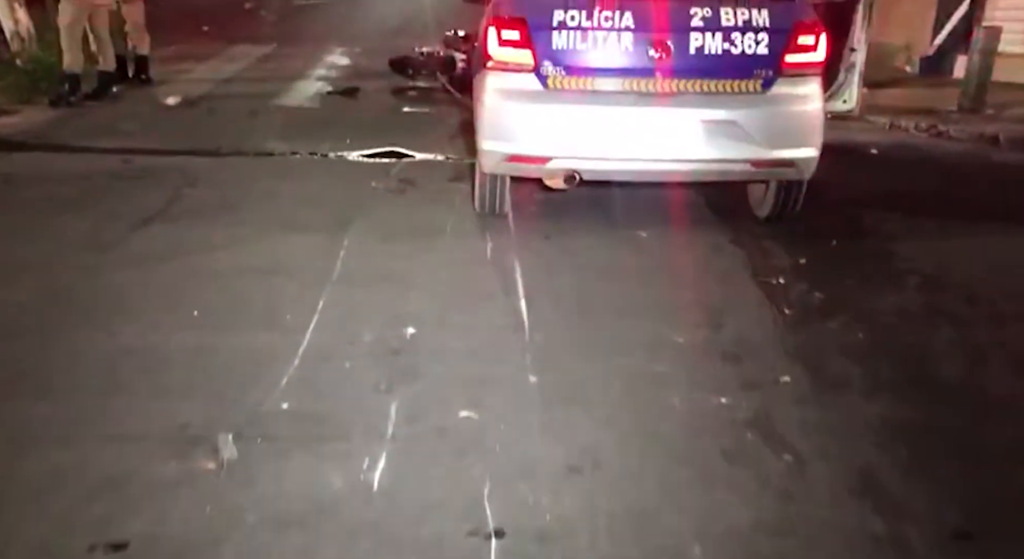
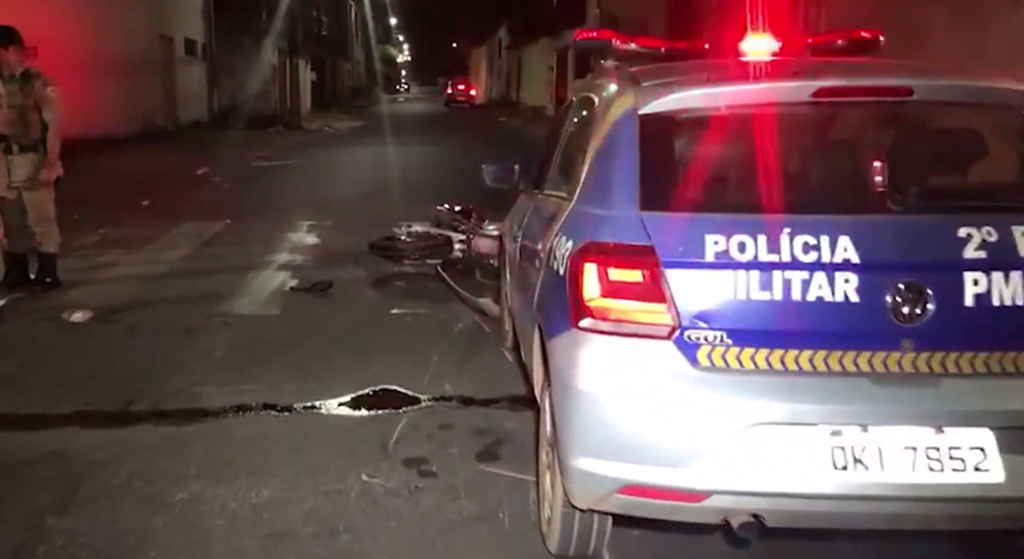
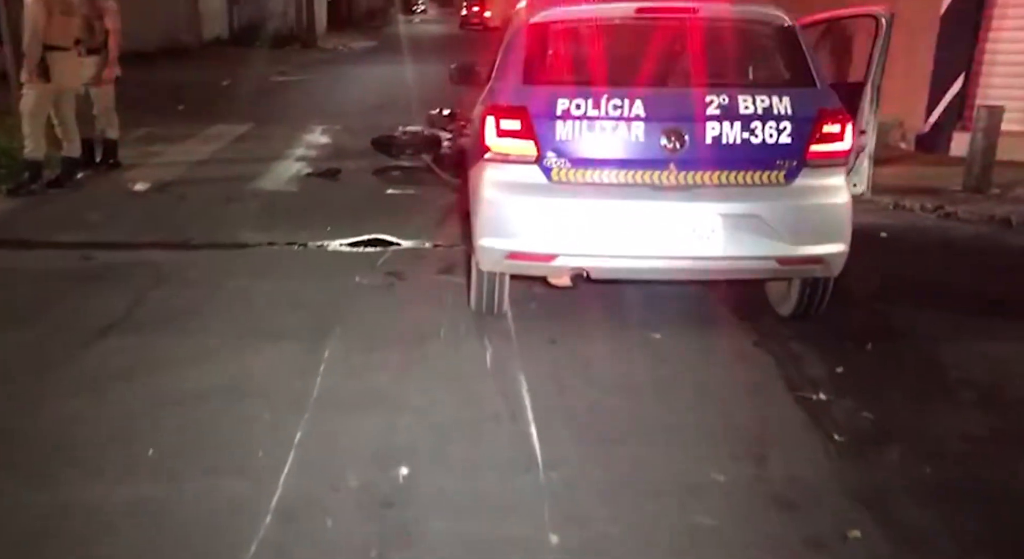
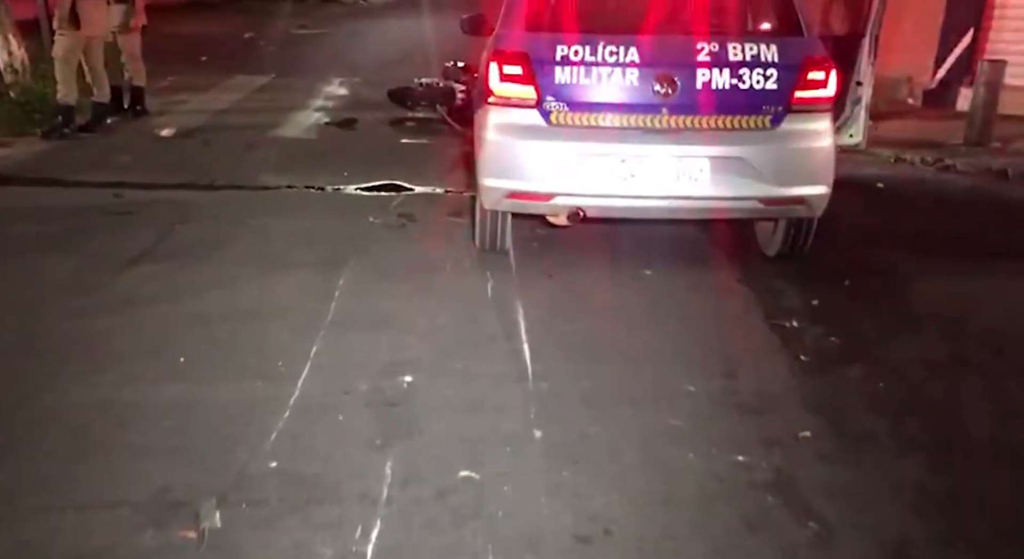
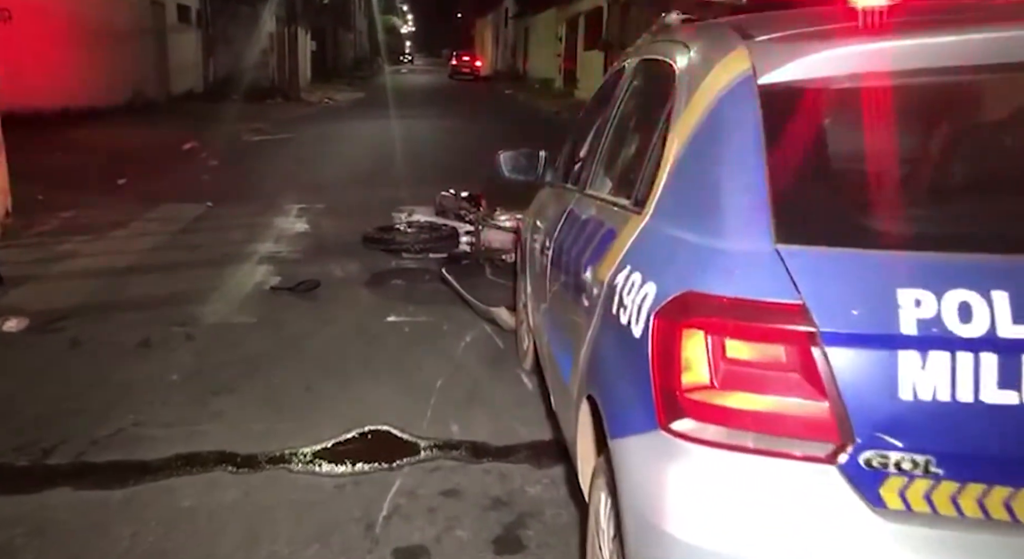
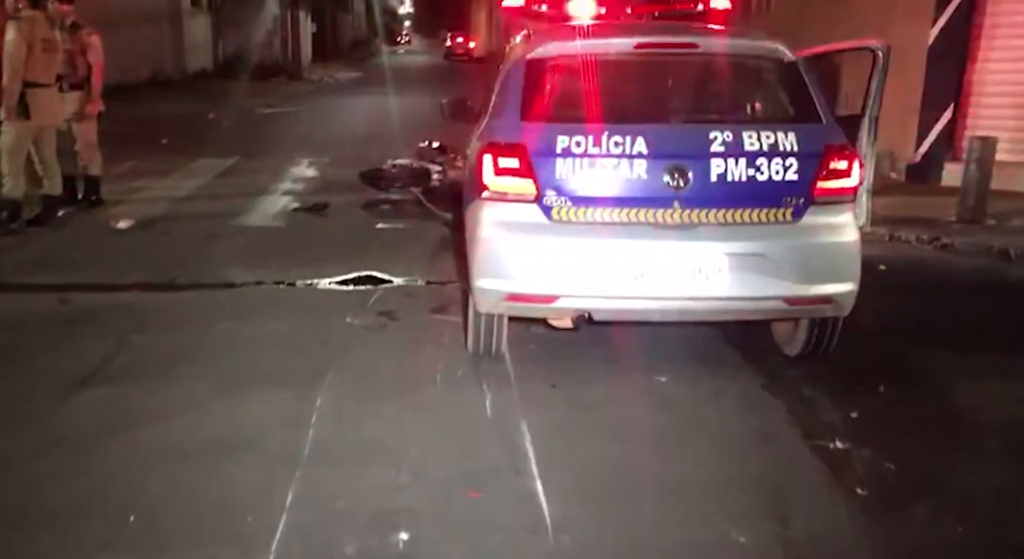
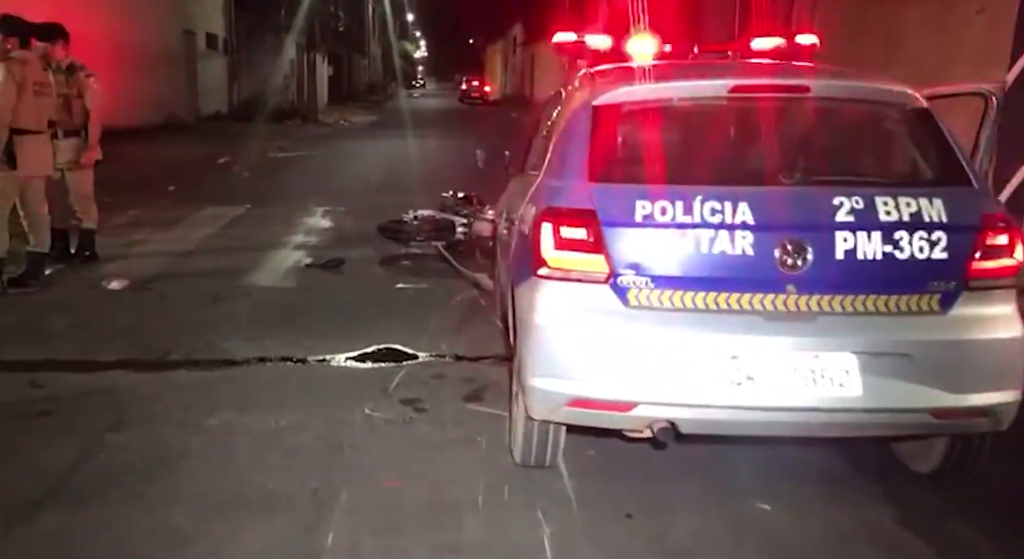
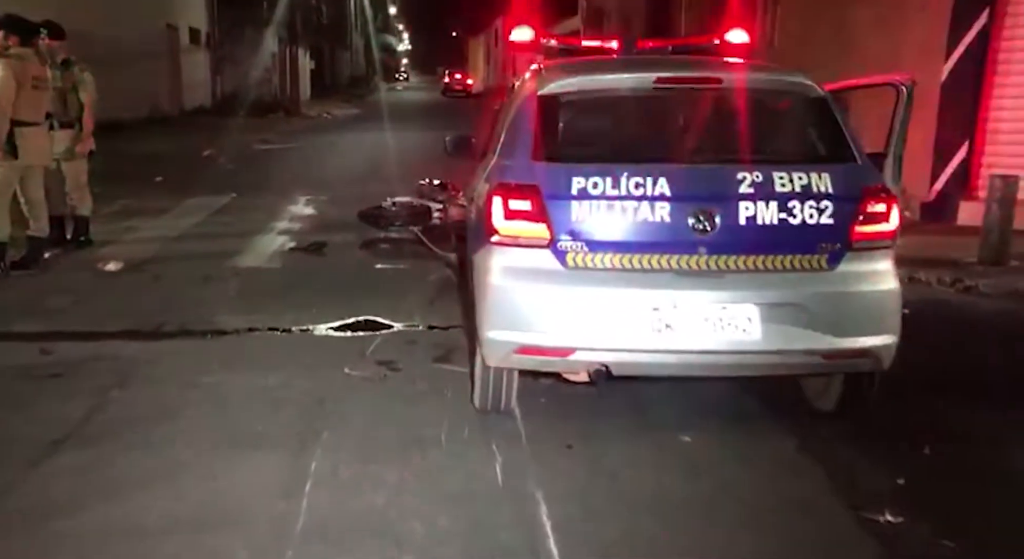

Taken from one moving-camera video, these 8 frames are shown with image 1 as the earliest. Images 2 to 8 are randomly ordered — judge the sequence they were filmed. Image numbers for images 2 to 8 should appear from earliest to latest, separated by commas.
4, 3, 6, 8, 7, 2, 5
